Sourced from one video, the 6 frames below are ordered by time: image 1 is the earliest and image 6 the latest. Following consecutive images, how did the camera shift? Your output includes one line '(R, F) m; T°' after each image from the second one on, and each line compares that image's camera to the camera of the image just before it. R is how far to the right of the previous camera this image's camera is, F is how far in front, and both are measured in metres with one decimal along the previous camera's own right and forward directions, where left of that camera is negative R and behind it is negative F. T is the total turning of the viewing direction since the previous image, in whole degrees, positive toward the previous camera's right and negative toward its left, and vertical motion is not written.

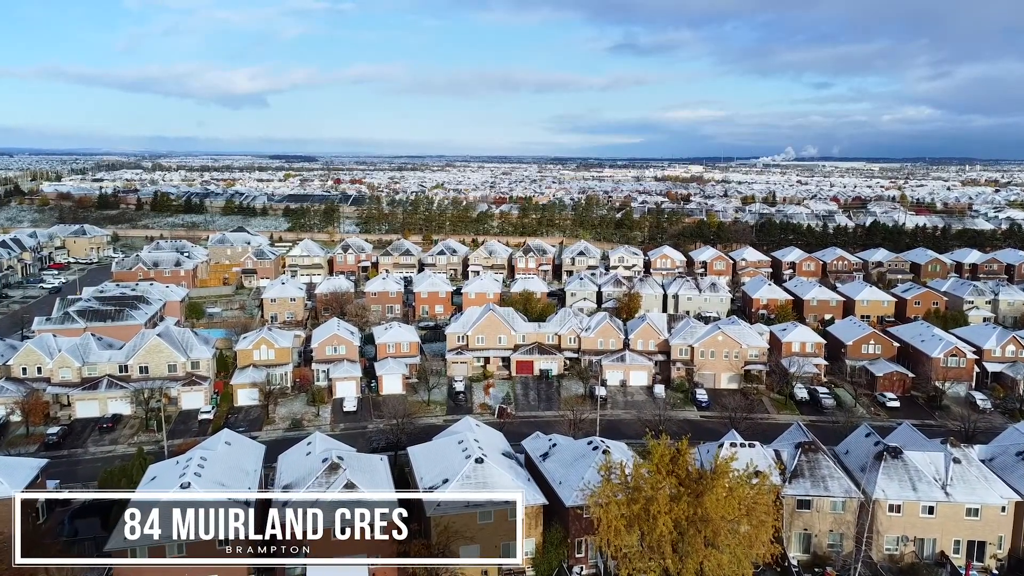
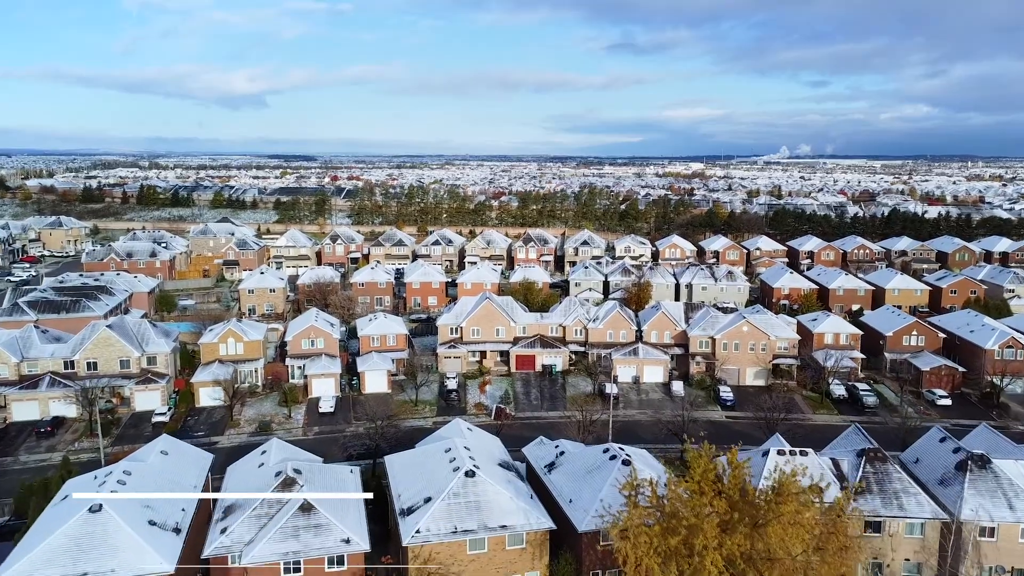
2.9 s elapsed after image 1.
(+0.1, +6.1) m; 0°
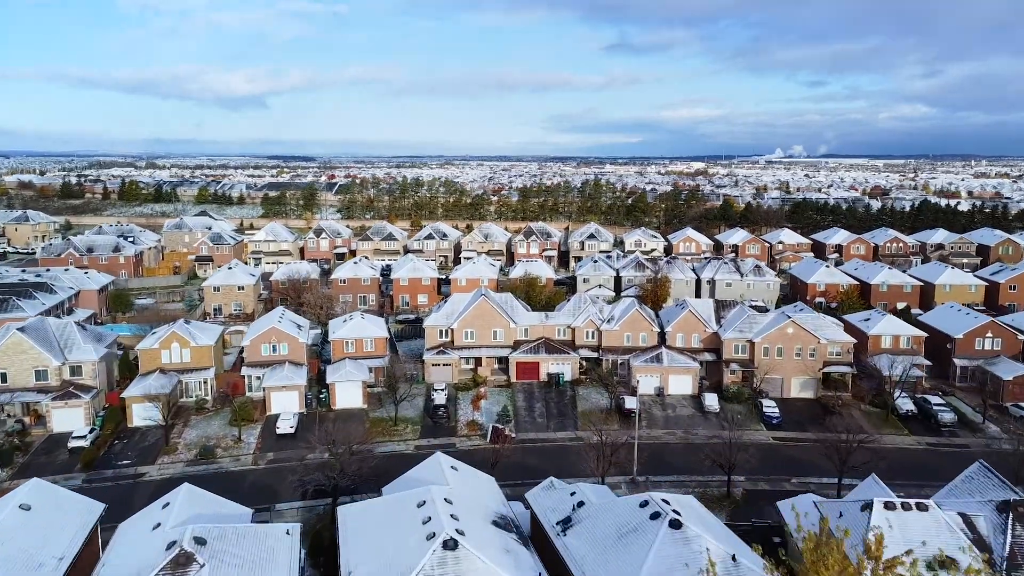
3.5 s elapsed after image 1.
(0.0, +7.9) m; 0°
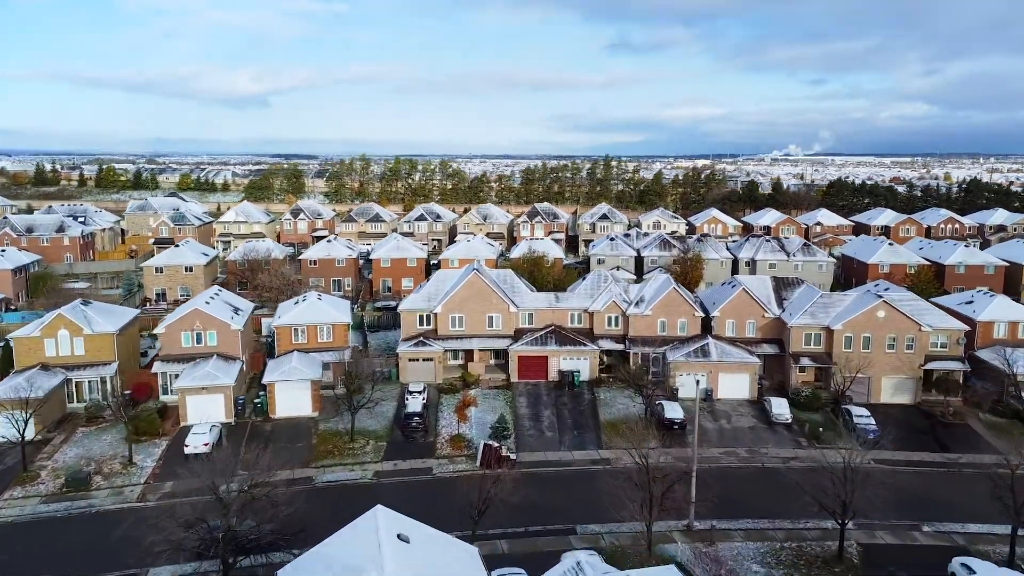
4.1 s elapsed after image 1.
(+0.1, +10.0) m; 0°
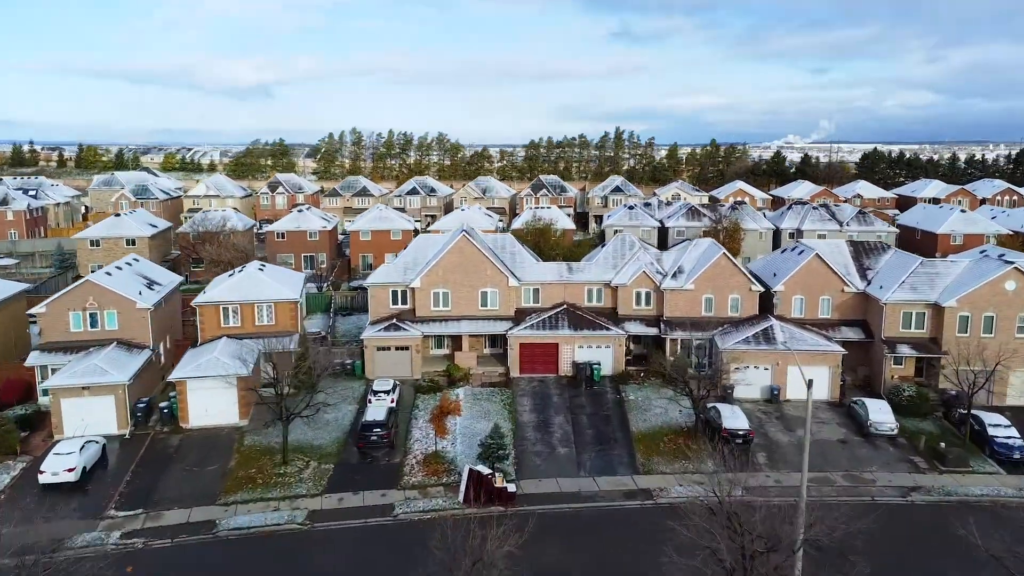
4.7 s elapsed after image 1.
(+0.1, +7.9) m; 0°
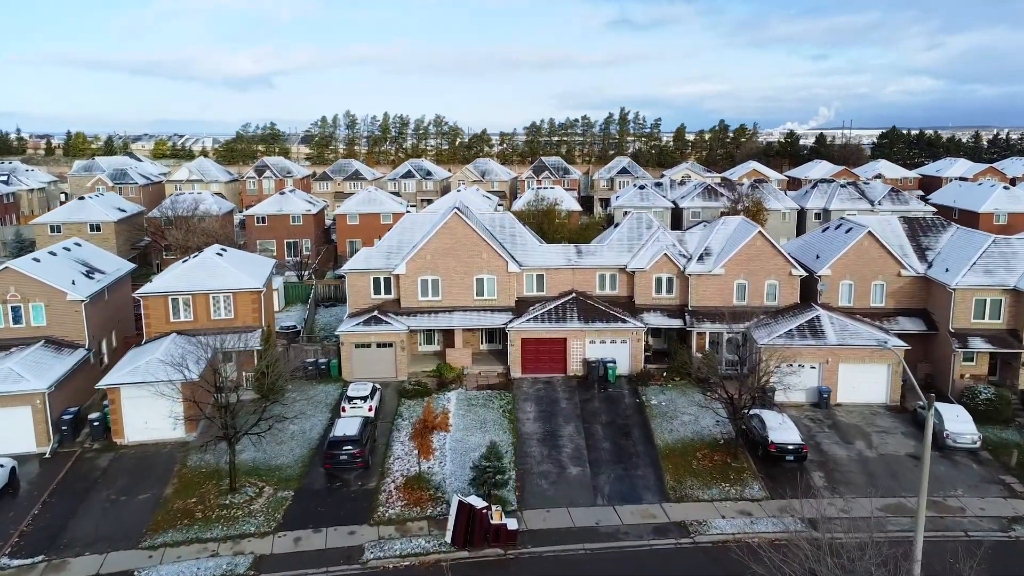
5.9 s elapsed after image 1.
(0.0, +3.7) m; 0°
